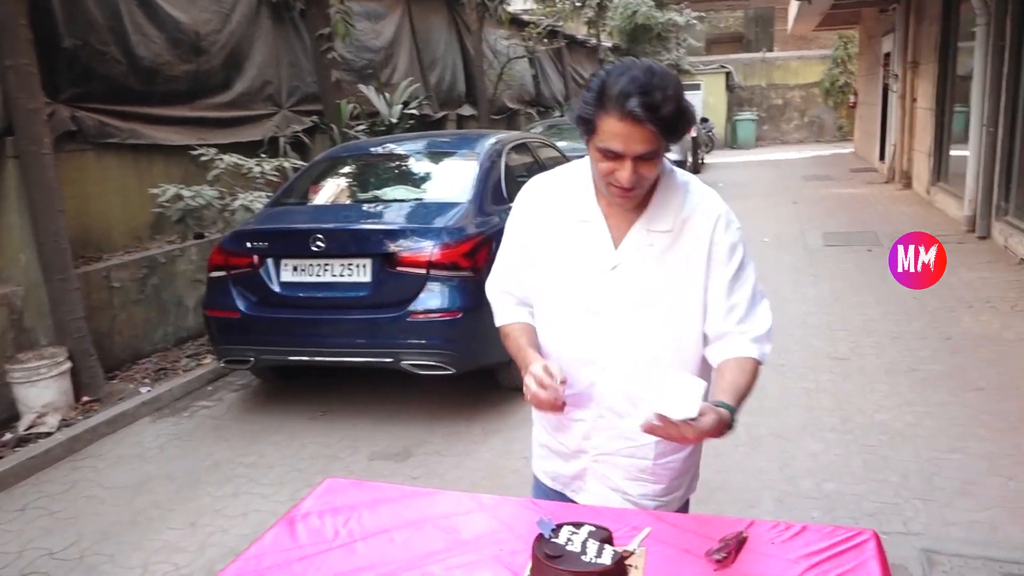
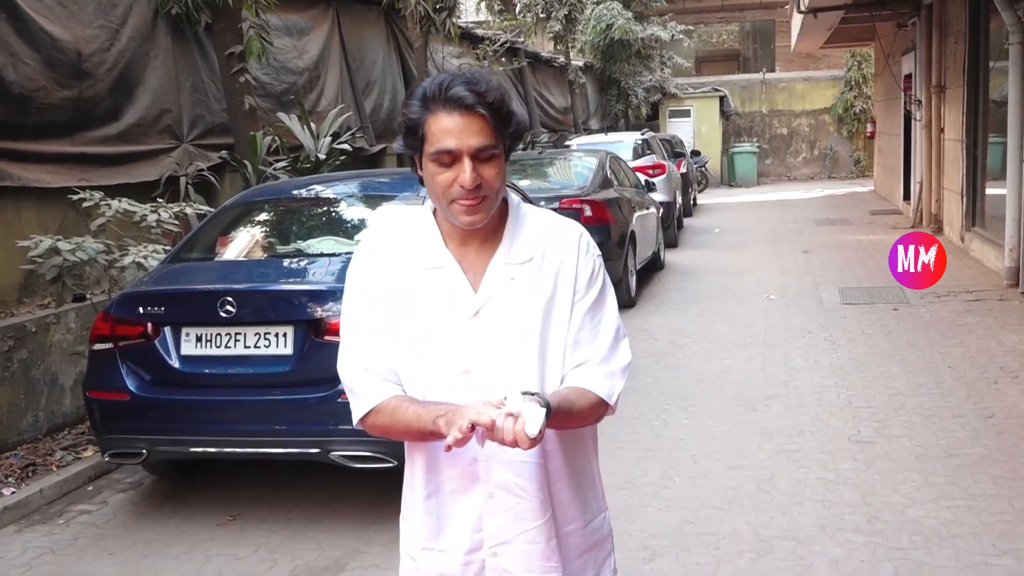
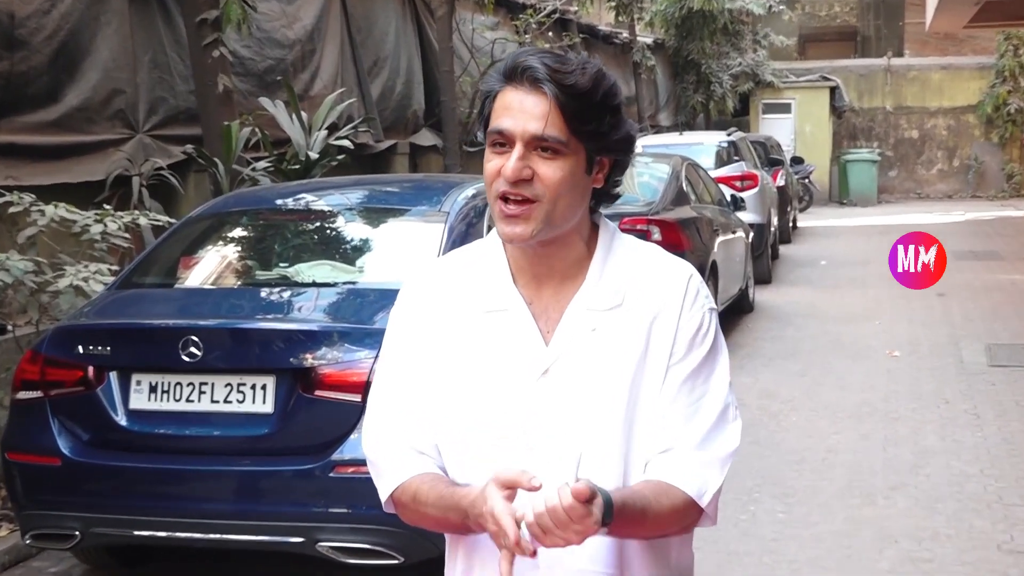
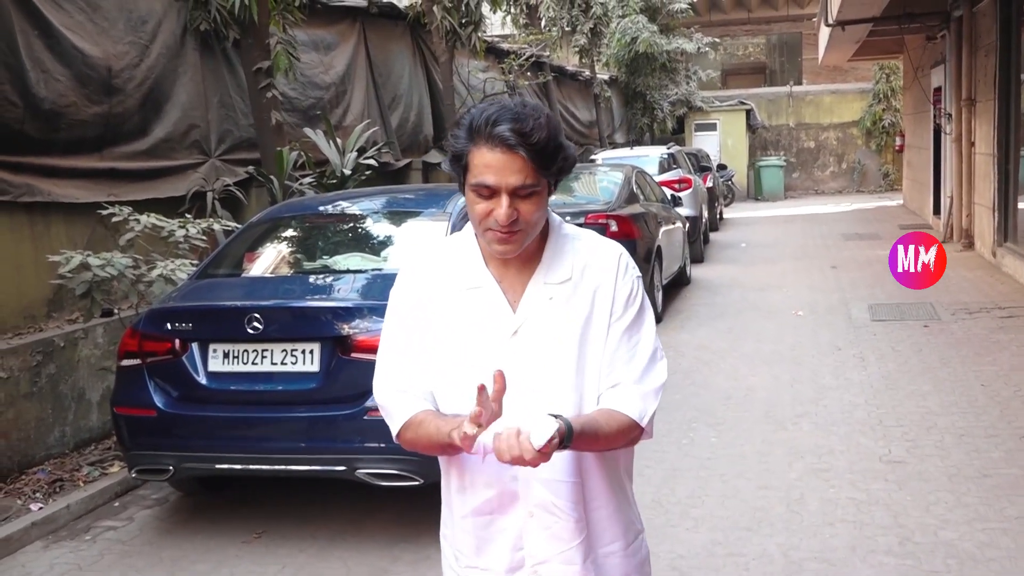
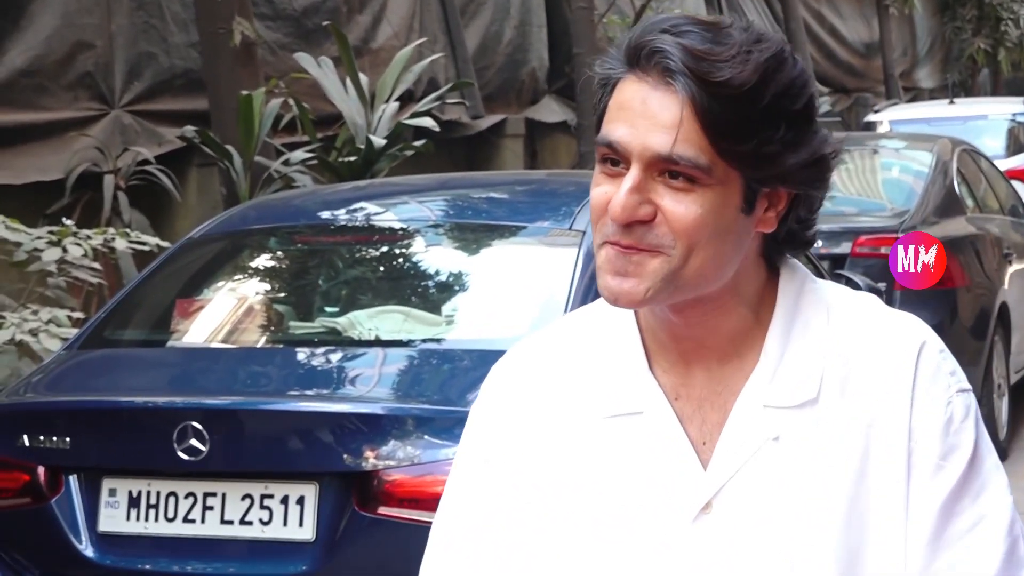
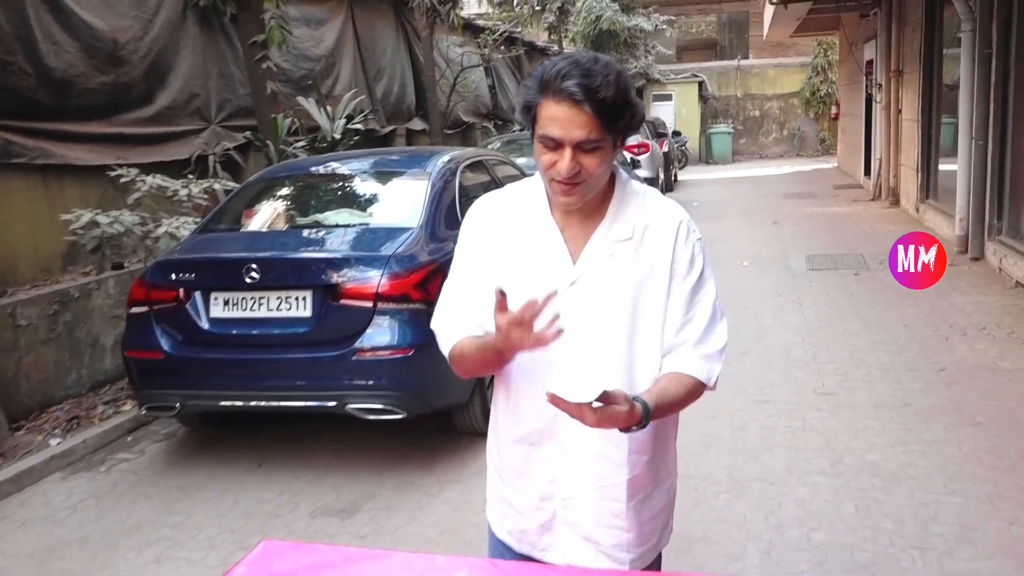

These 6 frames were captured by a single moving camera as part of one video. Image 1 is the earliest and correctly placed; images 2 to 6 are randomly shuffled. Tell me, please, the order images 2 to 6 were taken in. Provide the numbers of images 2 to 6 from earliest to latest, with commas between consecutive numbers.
6, 2, 4, 3, 5
